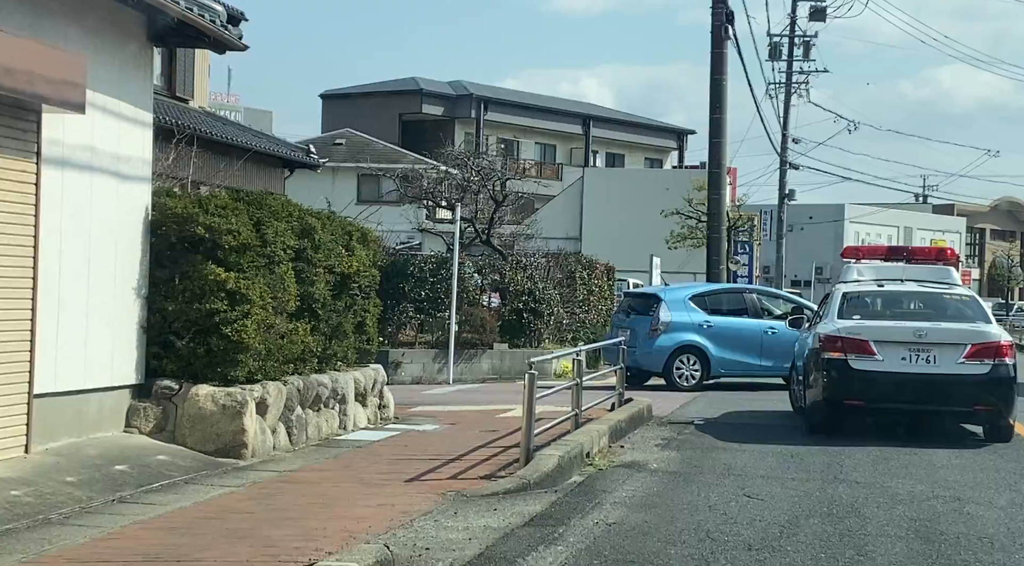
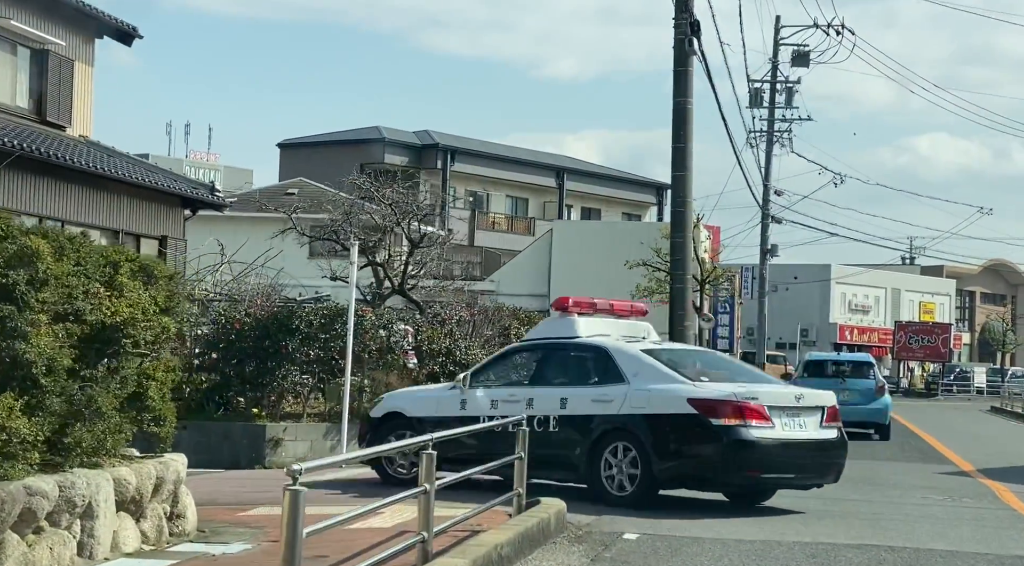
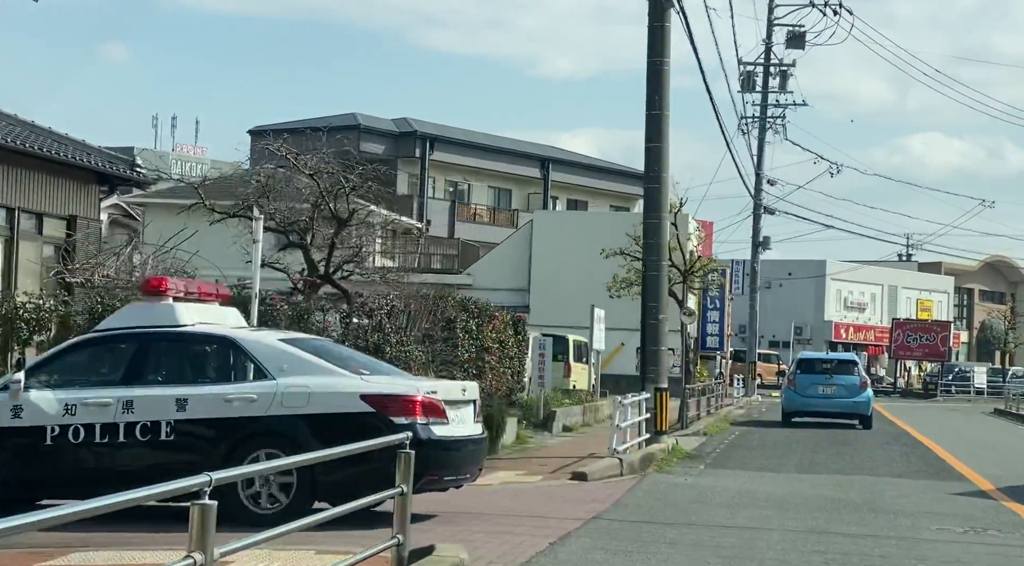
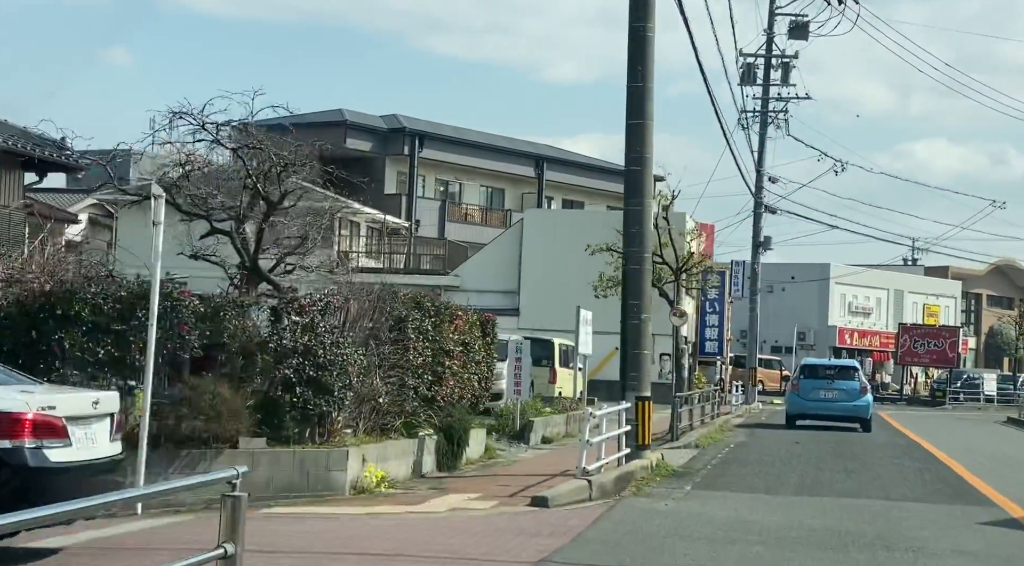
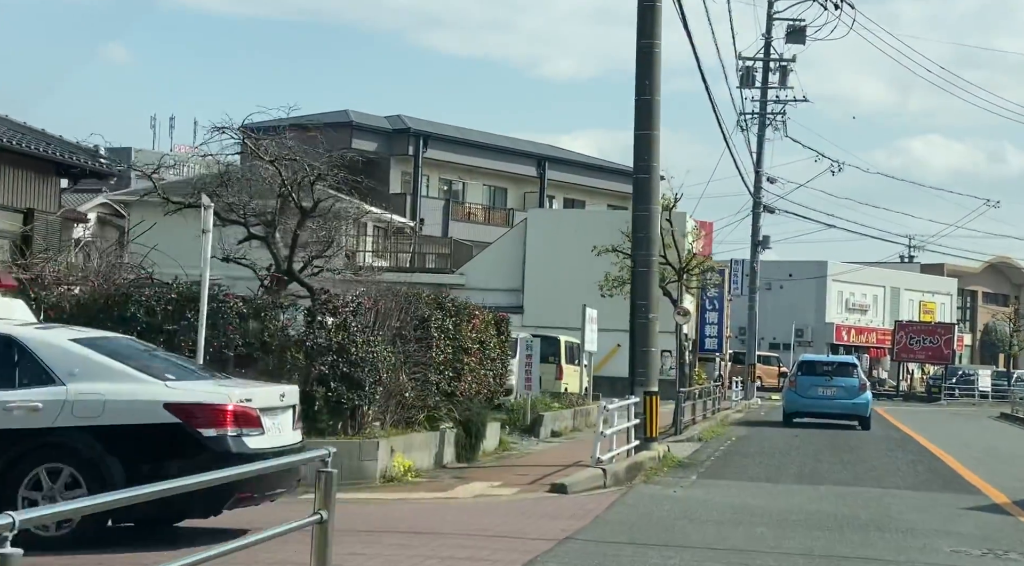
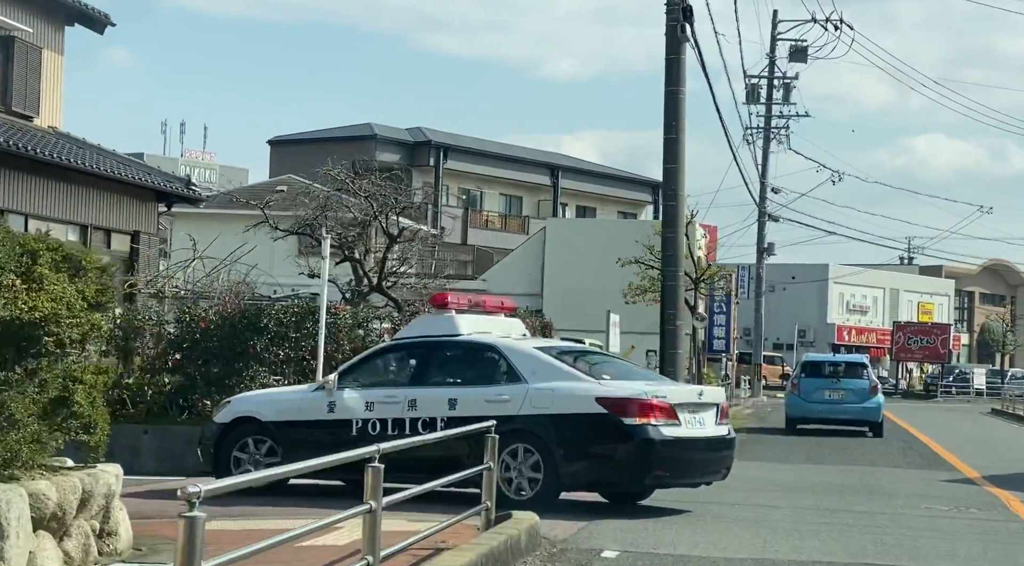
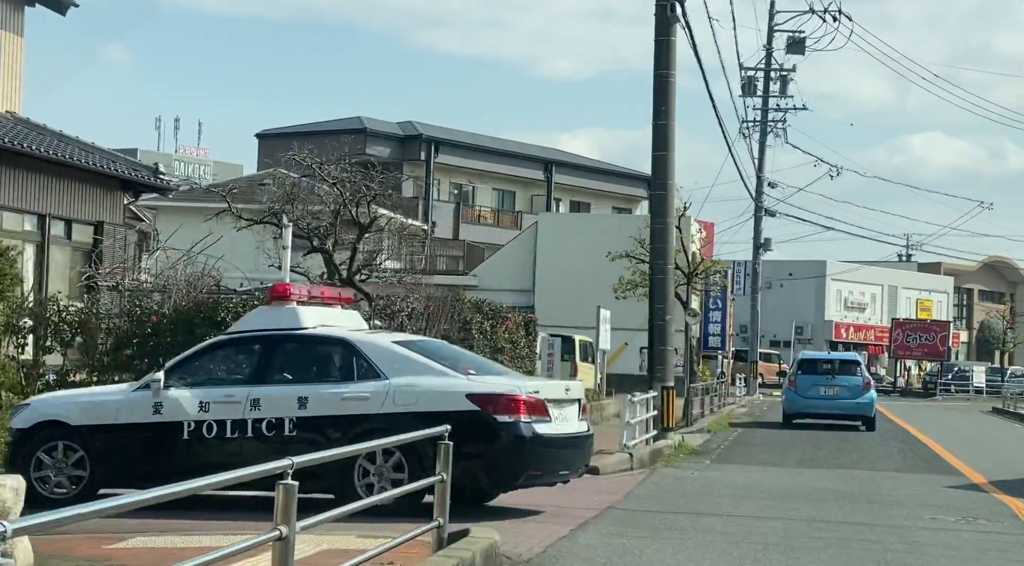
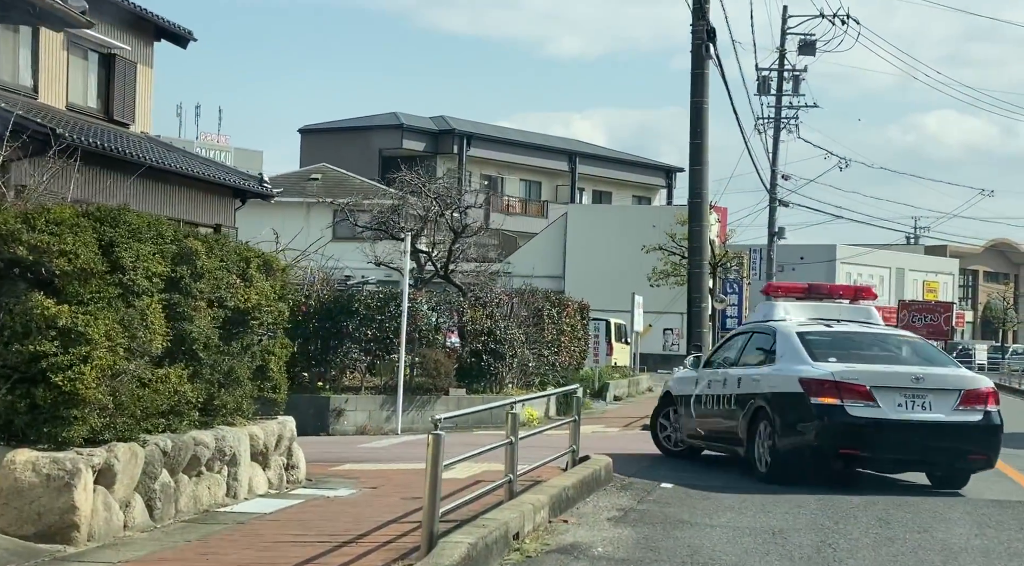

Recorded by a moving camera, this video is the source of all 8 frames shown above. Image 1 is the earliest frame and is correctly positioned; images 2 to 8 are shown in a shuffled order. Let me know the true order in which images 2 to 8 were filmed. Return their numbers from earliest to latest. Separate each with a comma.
8, 2, 6, 7, 3, 5, 4
